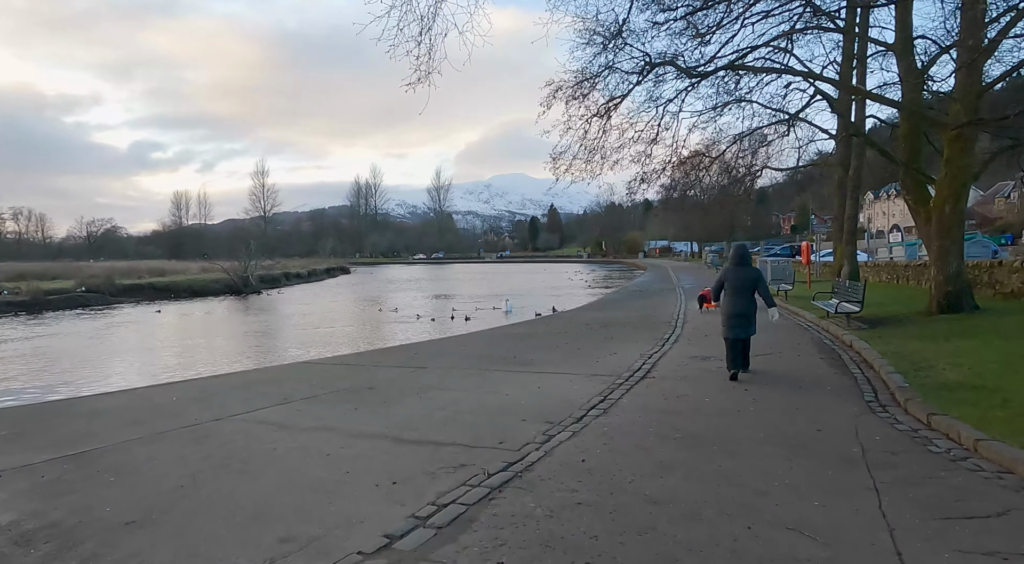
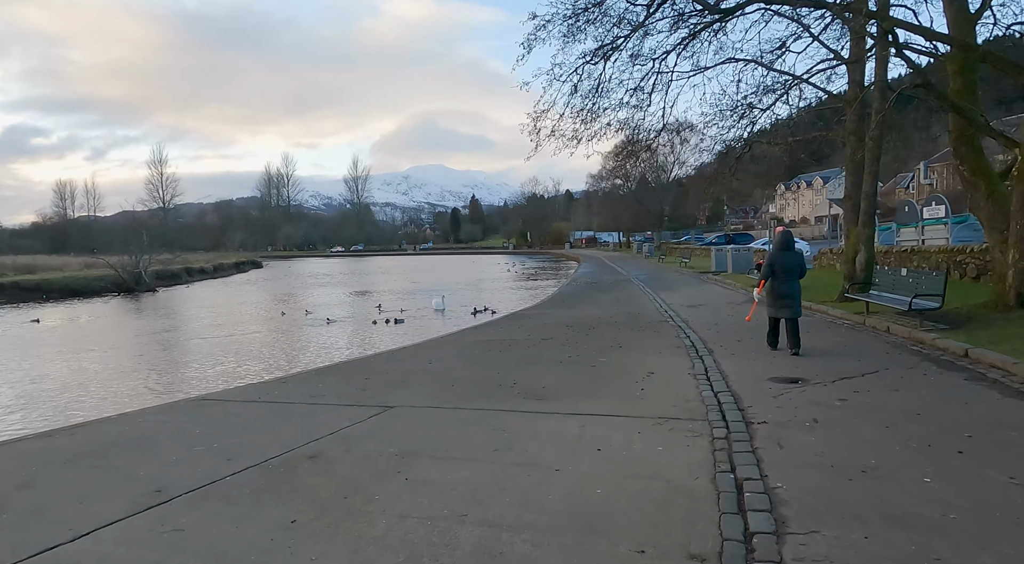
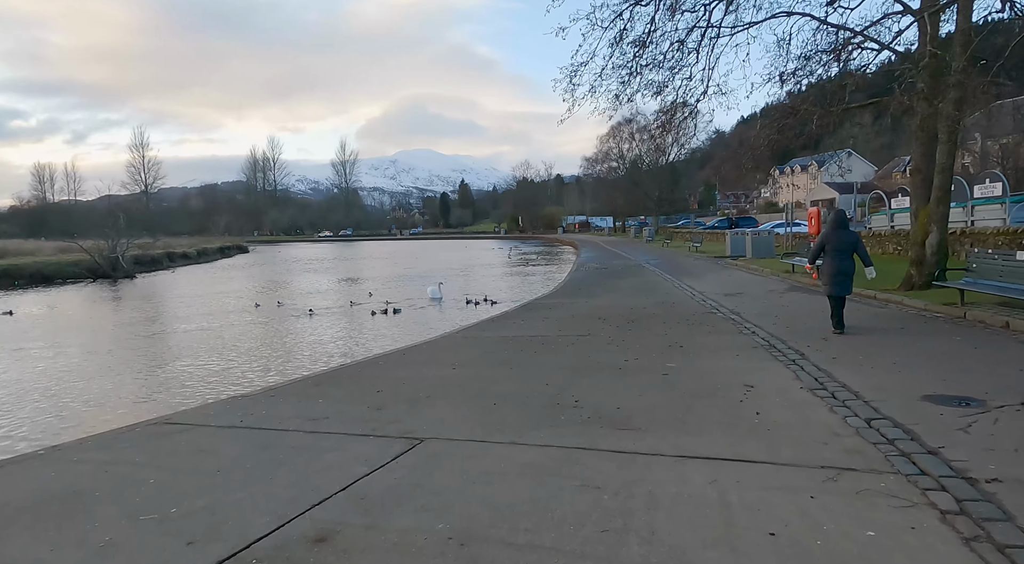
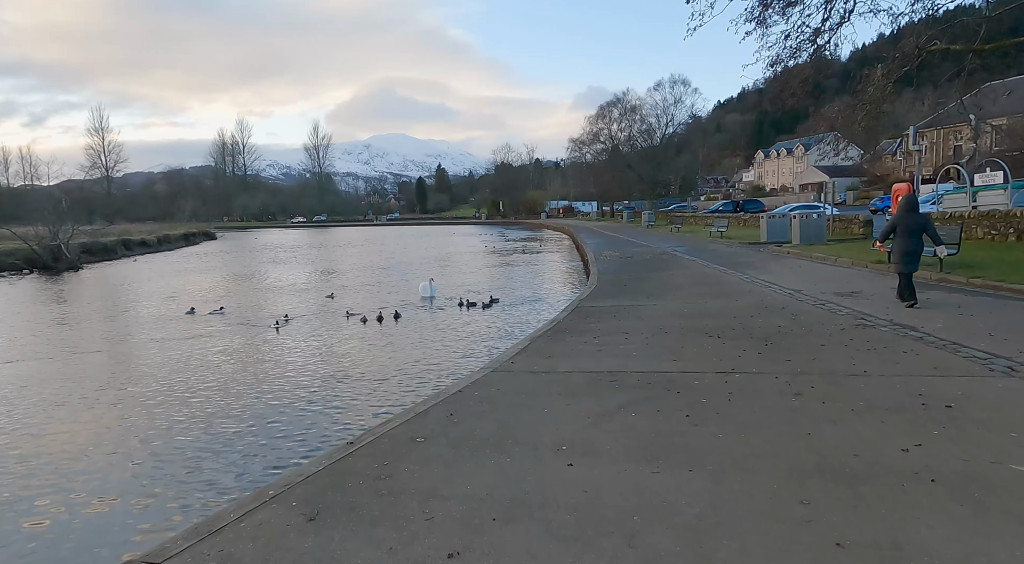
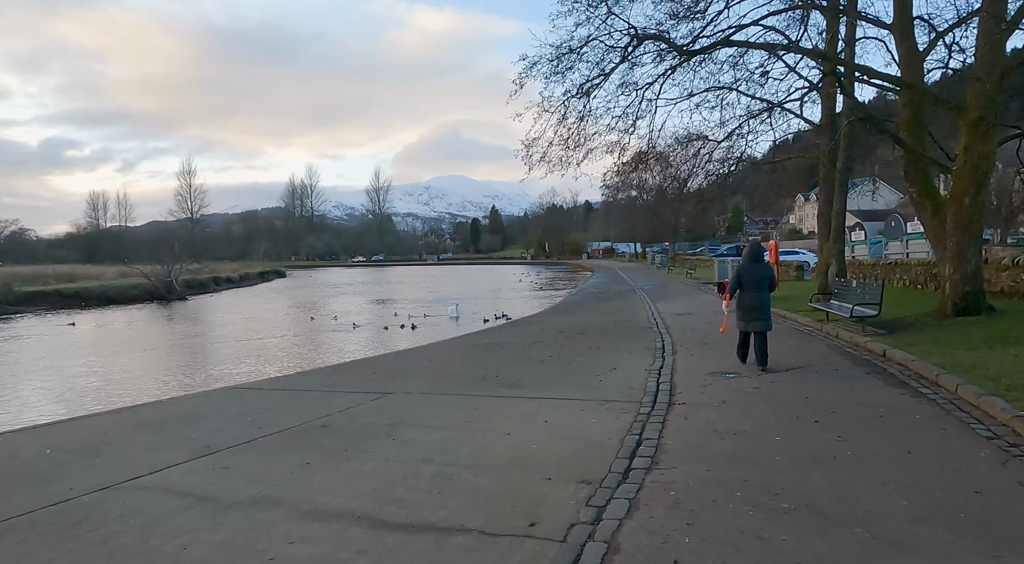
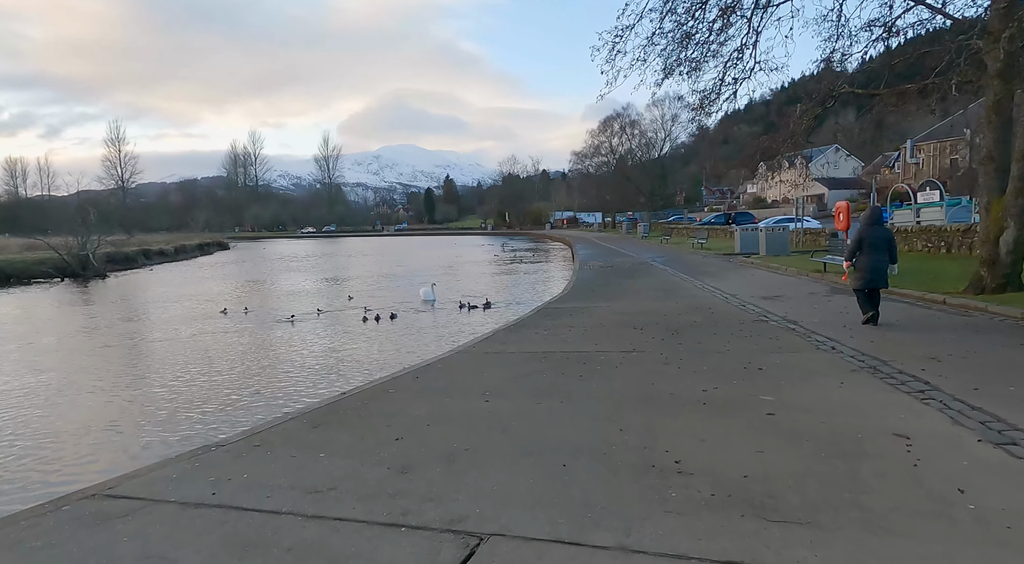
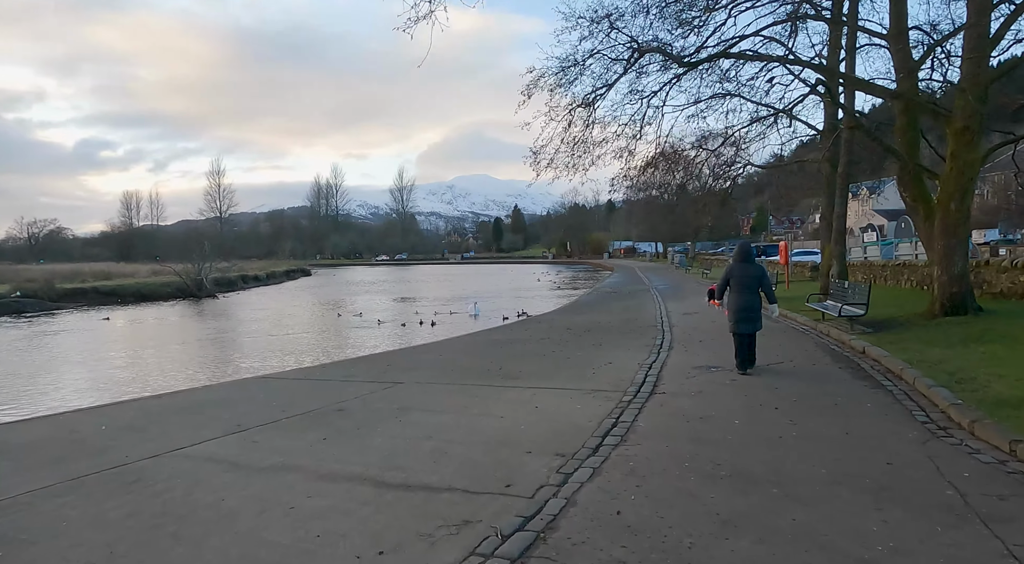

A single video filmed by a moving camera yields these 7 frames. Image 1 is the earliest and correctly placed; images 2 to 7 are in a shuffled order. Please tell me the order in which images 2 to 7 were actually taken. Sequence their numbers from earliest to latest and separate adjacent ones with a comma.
7, 5, 2, 3, 6, 4
